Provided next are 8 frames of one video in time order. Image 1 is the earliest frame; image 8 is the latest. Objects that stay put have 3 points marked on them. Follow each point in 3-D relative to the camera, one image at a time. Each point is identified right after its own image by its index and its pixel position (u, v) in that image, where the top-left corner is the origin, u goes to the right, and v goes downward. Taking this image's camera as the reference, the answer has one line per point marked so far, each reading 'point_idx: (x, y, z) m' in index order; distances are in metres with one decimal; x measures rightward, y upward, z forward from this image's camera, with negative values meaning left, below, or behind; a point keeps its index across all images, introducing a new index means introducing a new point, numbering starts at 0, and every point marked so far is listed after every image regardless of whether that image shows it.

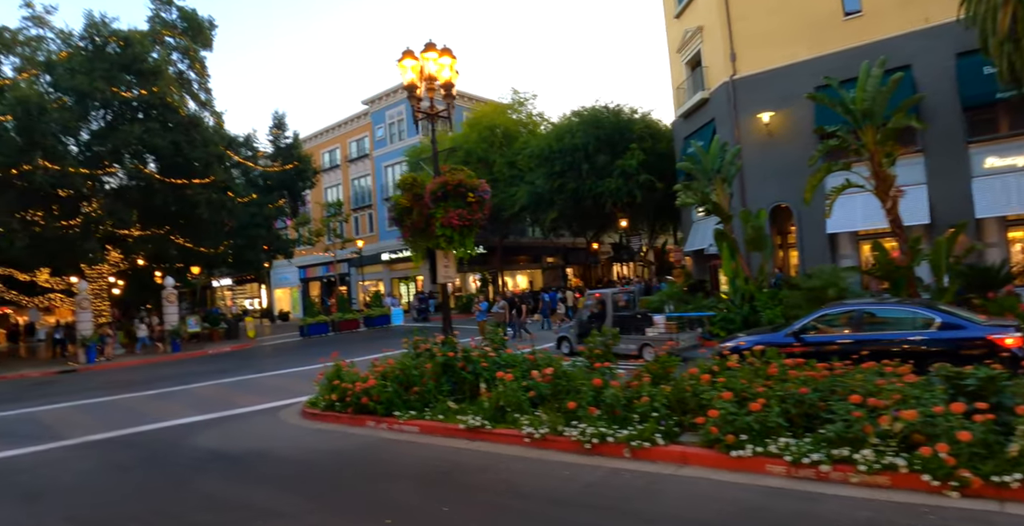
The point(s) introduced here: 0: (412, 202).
0: (-1.6, +0.9, +10.5) m
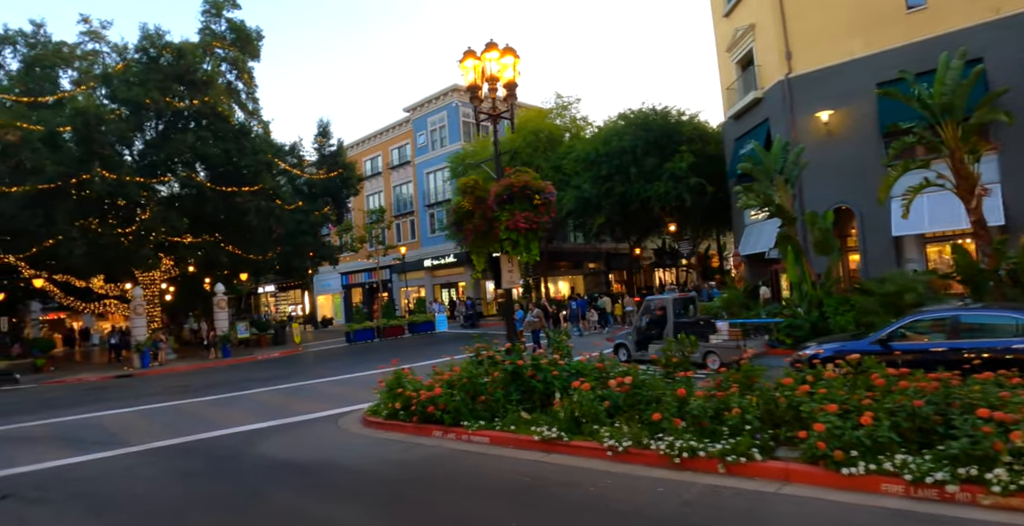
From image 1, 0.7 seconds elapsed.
0: (-0.6, +0.9, +10.2) m
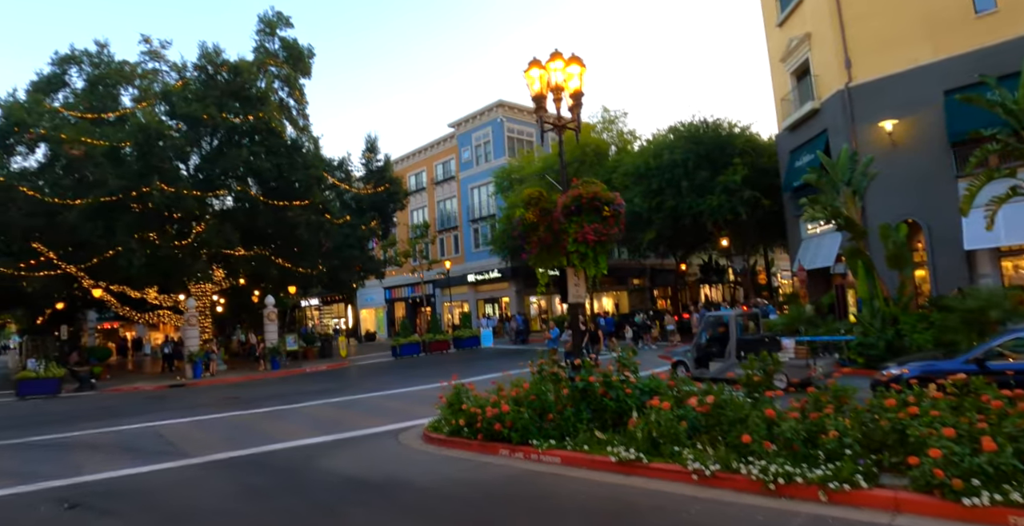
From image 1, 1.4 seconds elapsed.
0: (+0.4, +0.7, +9.9) m
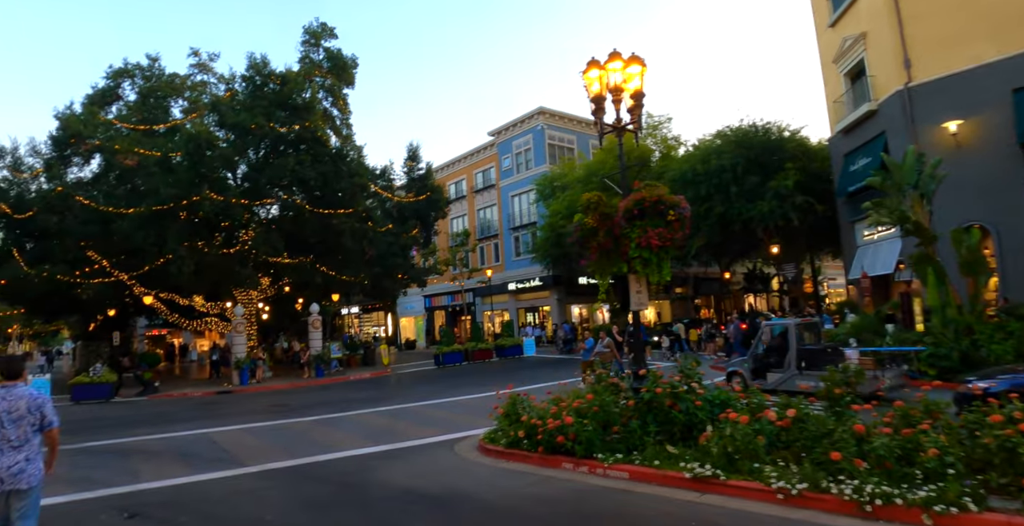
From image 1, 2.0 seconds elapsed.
0: (+1.2, +0.6, +9.6) m
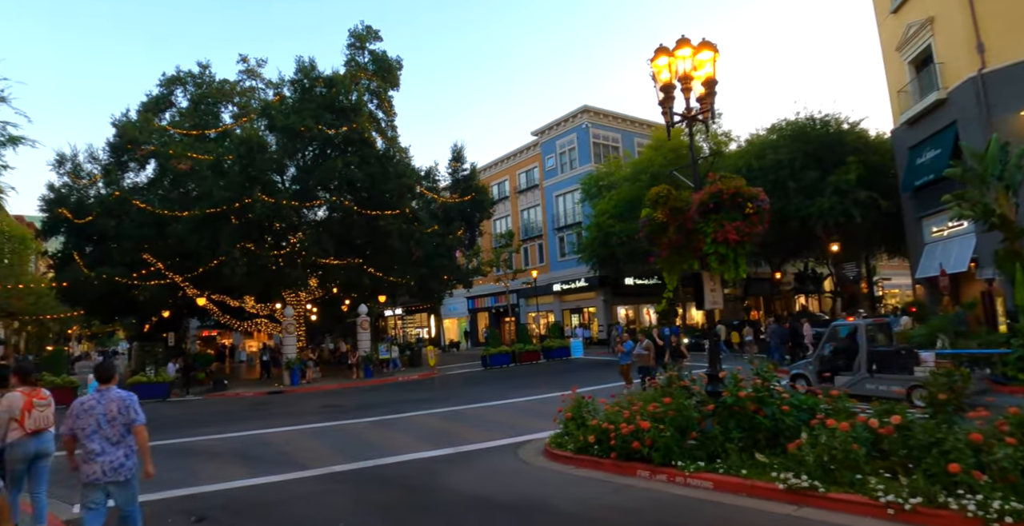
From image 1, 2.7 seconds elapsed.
0: (+2.1, +0.6, +9.2) m
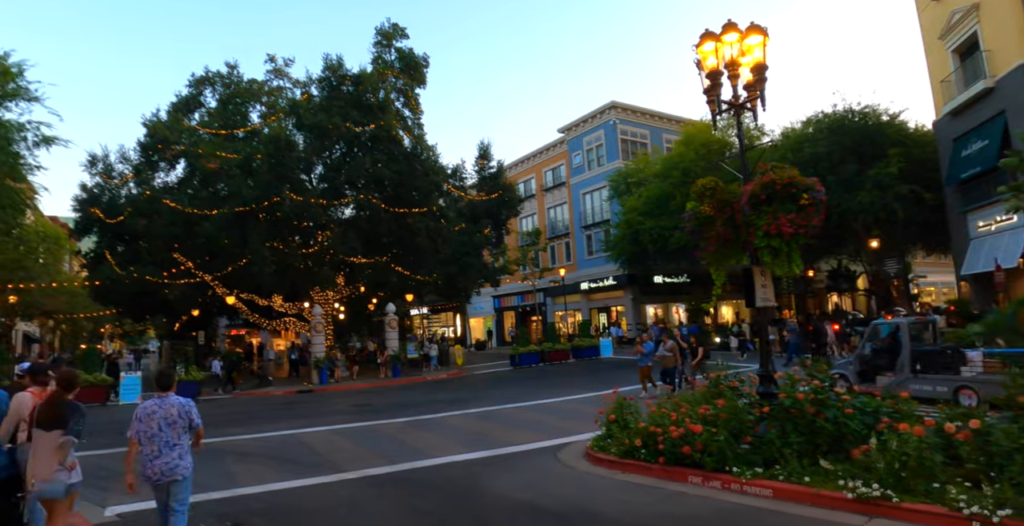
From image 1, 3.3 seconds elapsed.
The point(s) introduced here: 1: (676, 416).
0: (+2.7, +0.7, +8.7) m
1: (+2.0, -1.9, +8.2) m
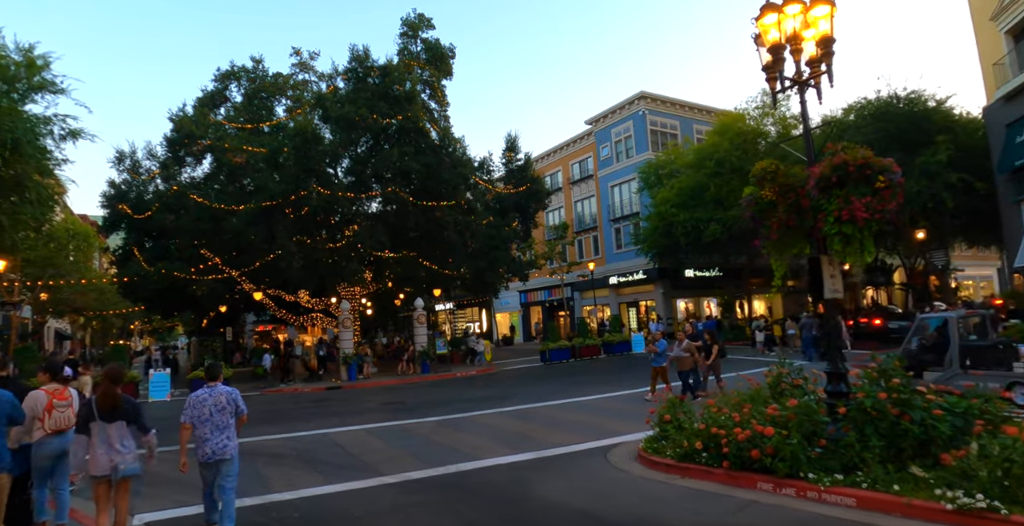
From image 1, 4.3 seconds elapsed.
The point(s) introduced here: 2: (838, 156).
0: (+3.2, +0.8, +8.1) m
1: (+2.6, -1.7, +7.6) m
2: (+3.7, +1.2, +7.7) m
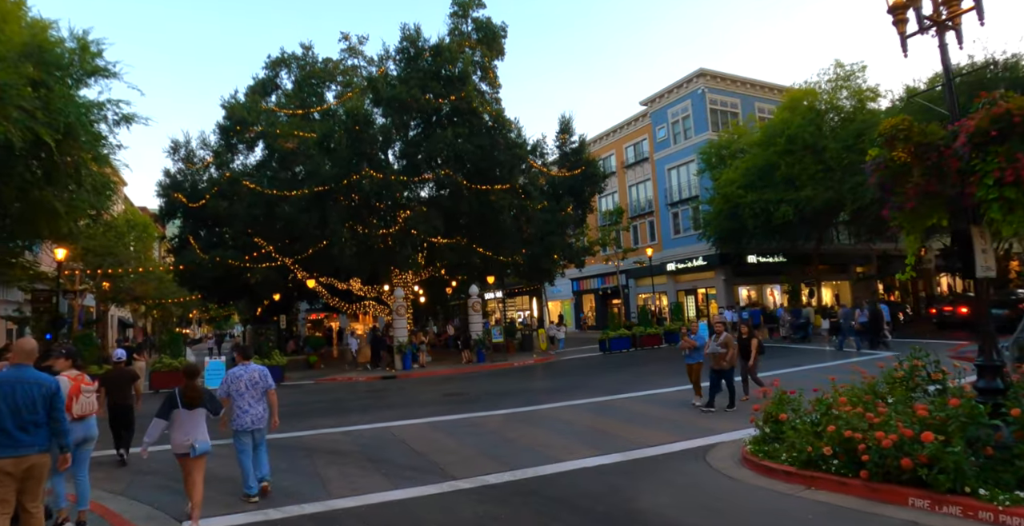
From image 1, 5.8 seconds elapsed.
0: (+4.1, +1.1, +6.8) m
1: (+3.4, -1.5, +6.4) m
2: (+4.5, +1.5, +6.4) m
